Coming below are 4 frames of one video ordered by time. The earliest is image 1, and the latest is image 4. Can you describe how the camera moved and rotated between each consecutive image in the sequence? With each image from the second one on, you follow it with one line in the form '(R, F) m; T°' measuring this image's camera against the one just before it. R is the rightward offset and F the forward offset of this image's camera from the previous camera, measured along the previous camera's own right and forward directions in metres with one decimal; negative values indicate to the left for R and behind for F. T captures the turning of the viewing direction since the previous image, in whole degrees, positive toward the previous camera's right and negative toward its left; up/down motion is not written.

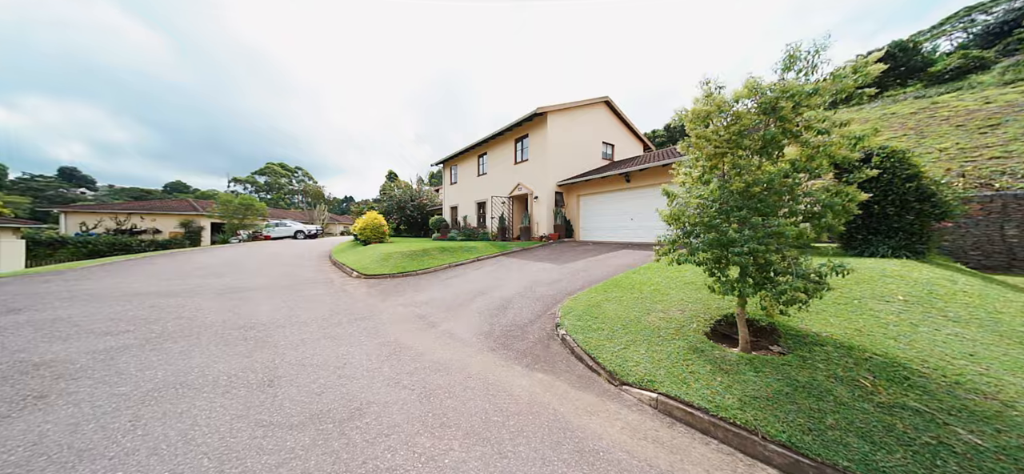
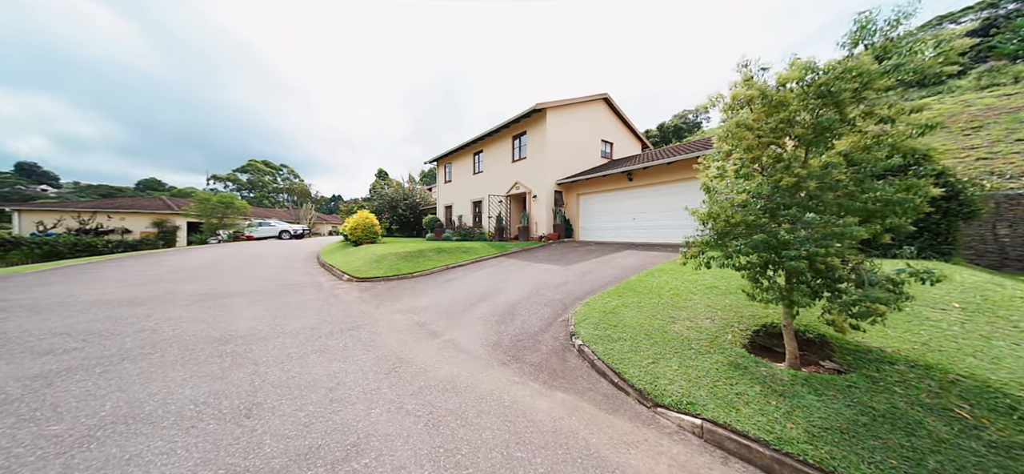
(-0.3, +0.4) m; +2°
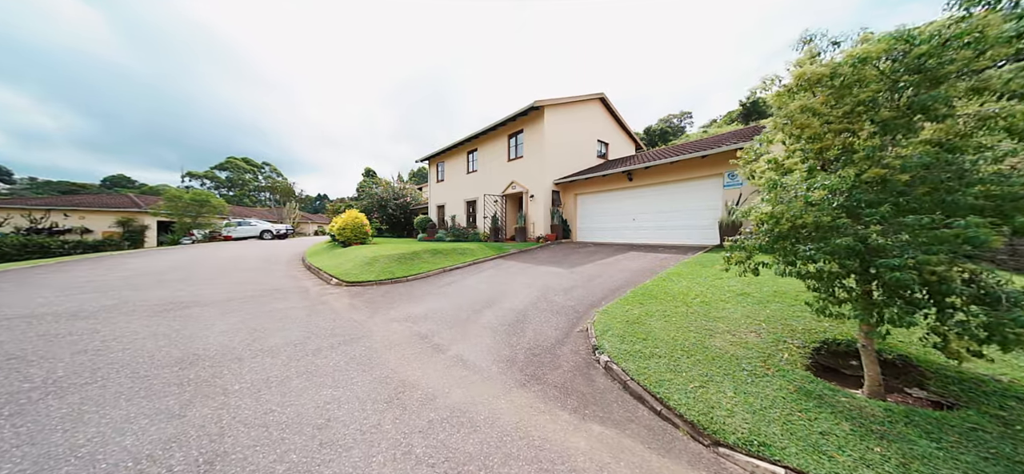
(-0.3, +0.5) m; +2°
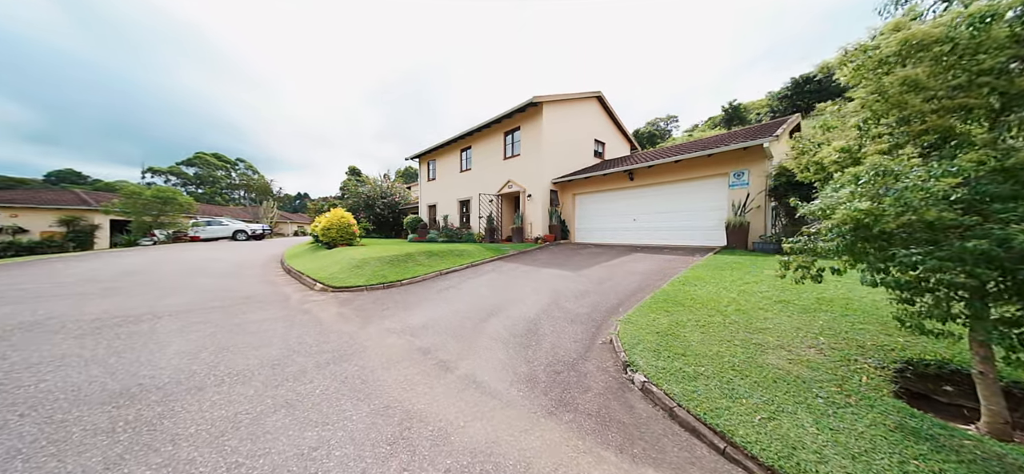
(-0.4, +0.5) m; +2°
